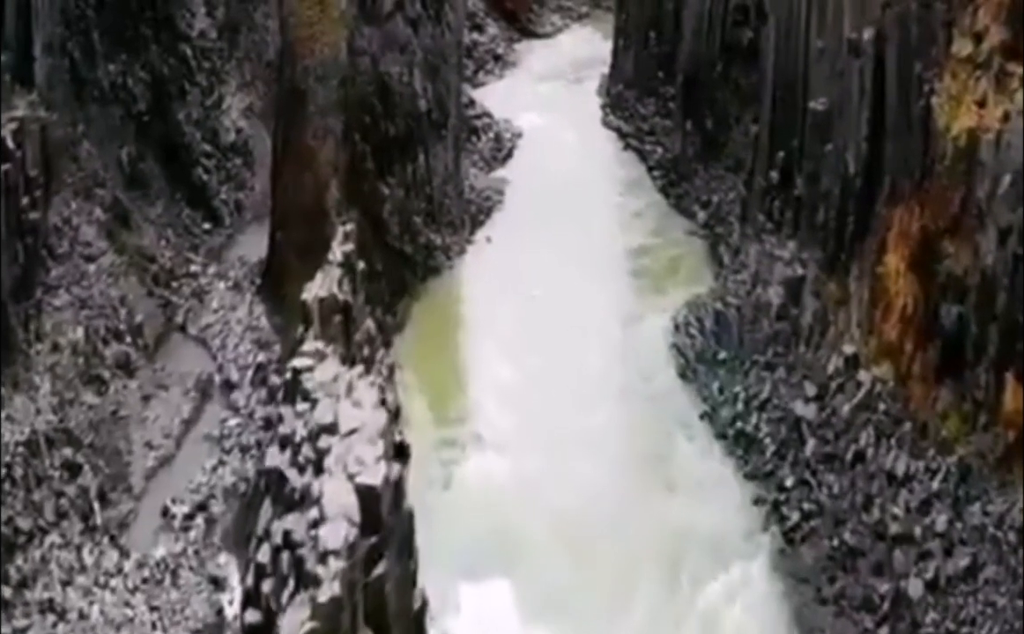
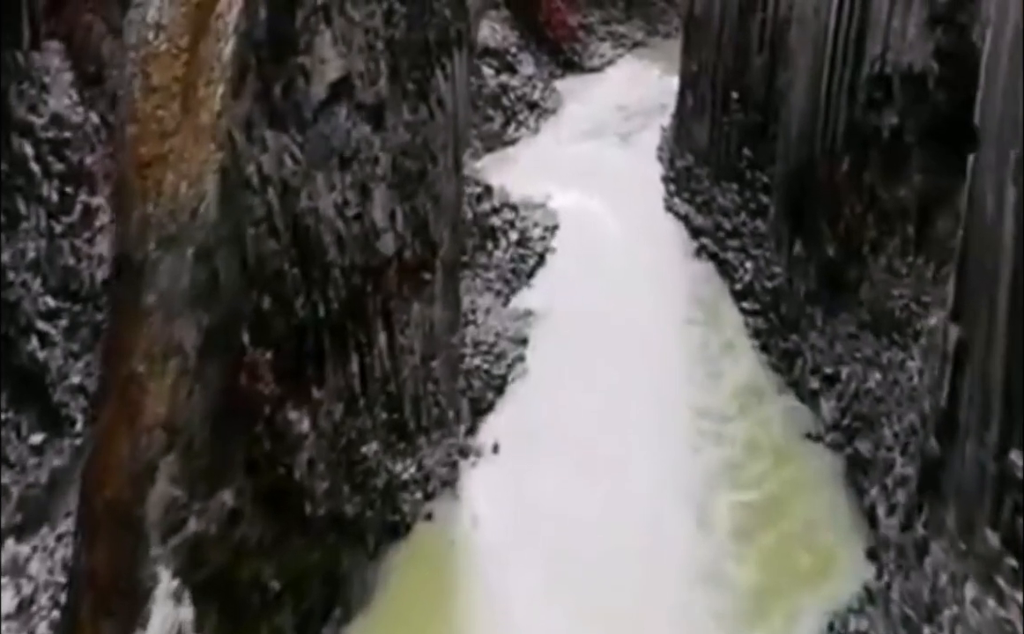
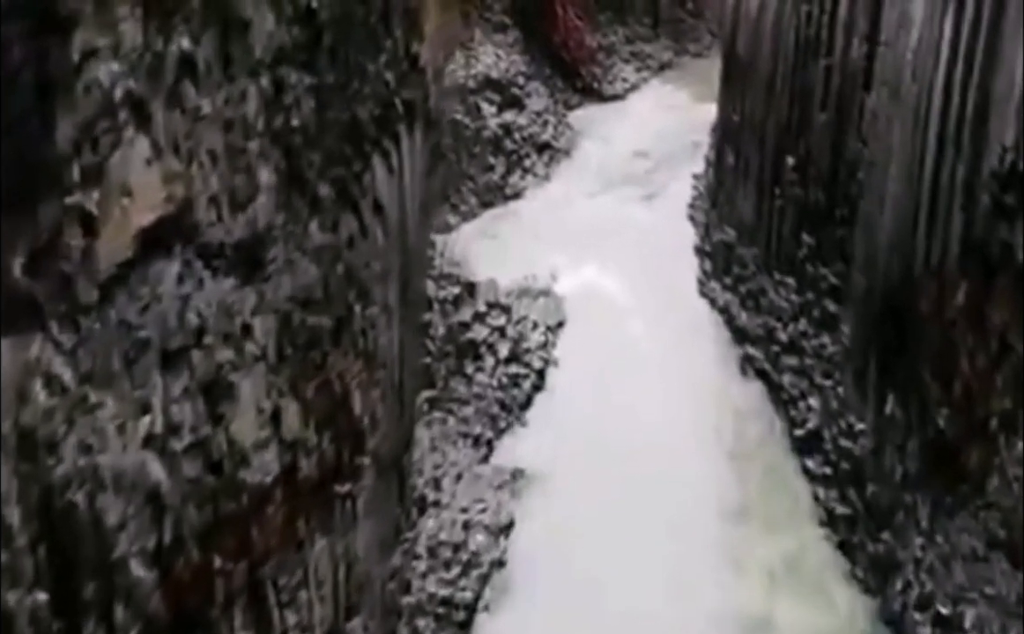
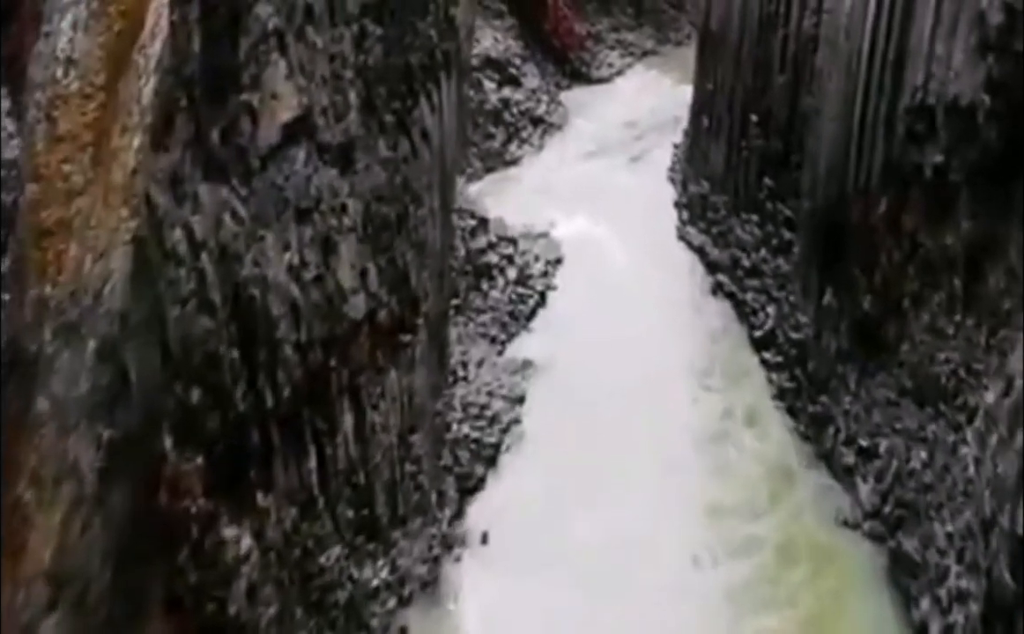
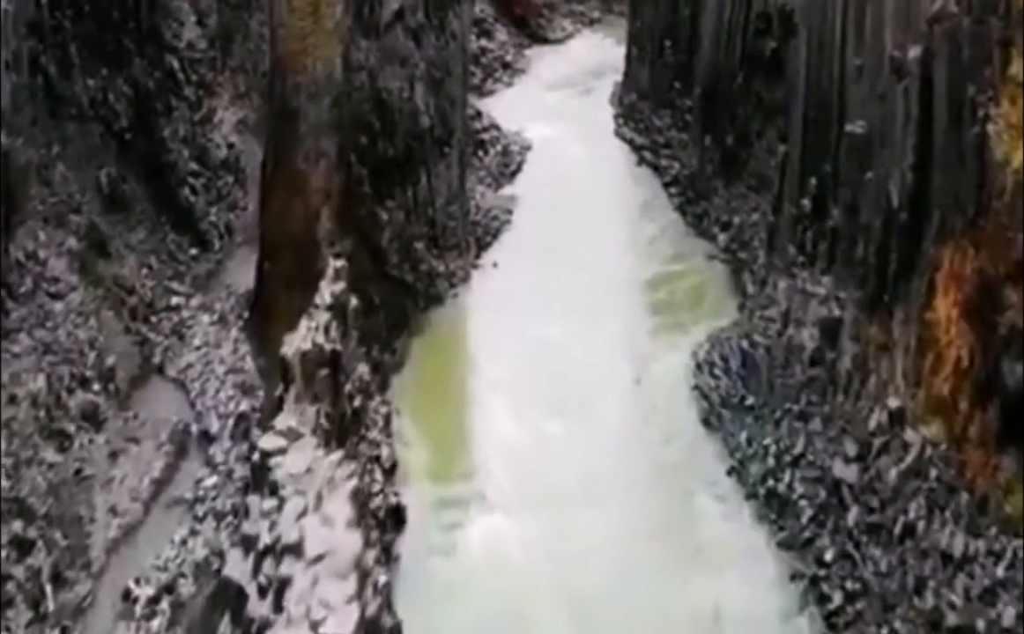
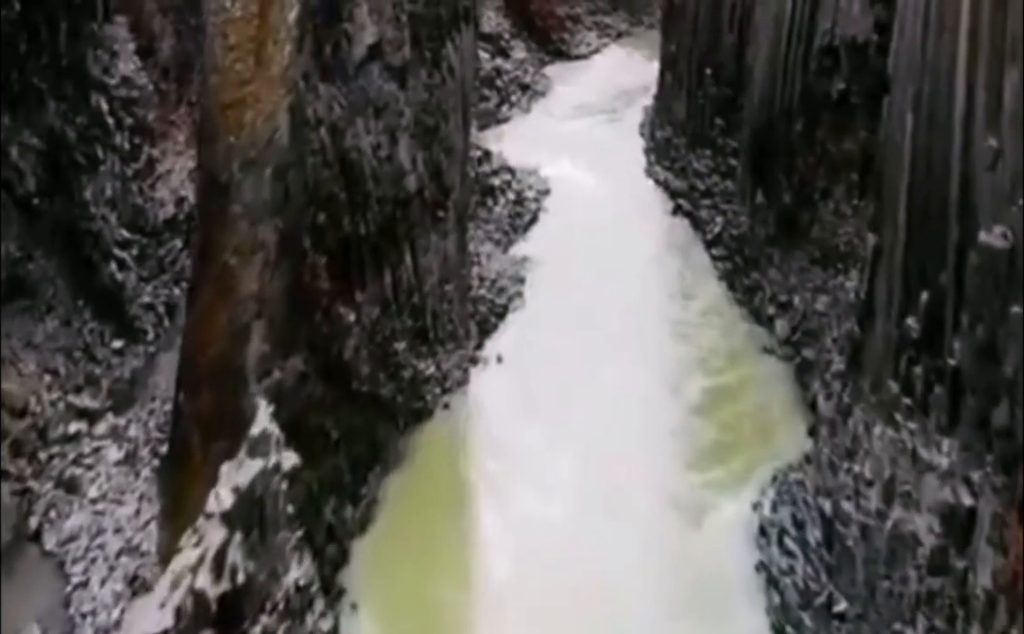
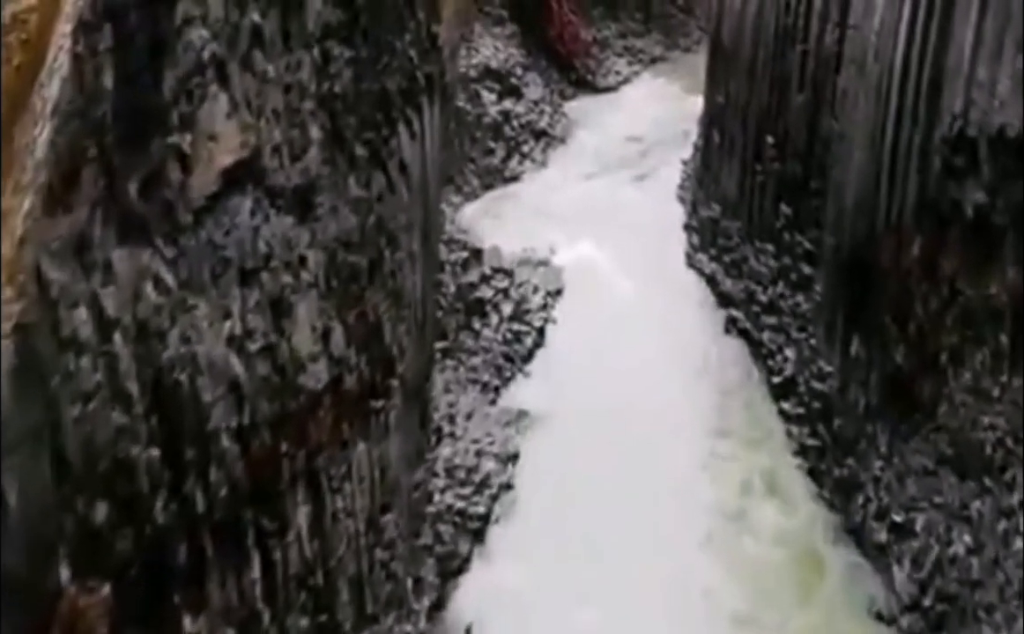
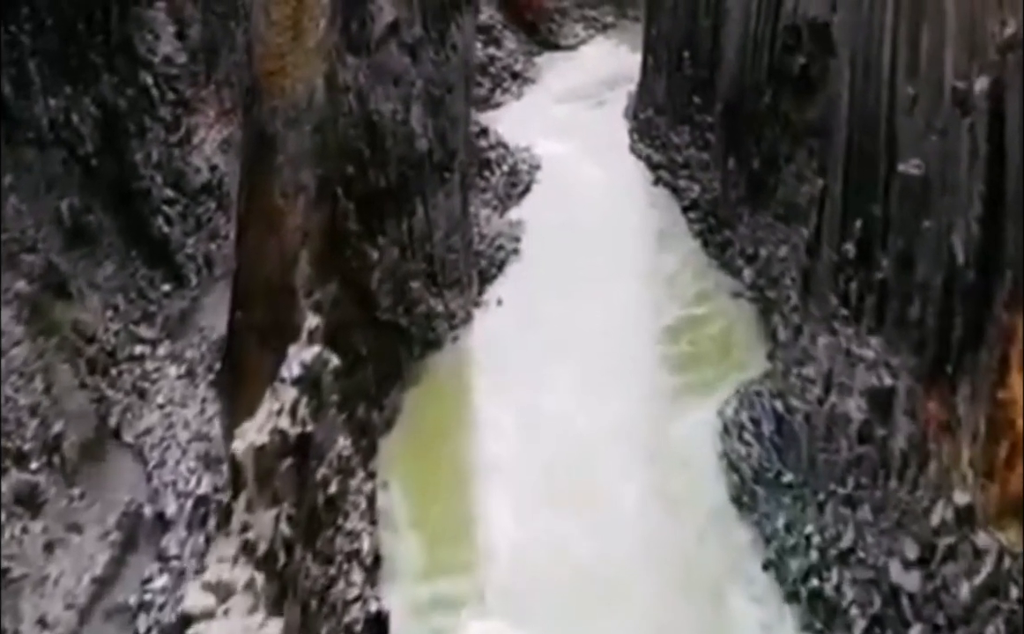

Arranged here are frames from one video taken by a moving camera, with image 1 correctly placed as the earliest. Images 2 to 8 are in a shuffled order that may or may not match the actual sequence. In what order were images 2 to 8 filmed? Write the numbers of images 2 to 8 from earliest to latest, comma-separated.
5, 8, 6, 2, 4, 7, 3
